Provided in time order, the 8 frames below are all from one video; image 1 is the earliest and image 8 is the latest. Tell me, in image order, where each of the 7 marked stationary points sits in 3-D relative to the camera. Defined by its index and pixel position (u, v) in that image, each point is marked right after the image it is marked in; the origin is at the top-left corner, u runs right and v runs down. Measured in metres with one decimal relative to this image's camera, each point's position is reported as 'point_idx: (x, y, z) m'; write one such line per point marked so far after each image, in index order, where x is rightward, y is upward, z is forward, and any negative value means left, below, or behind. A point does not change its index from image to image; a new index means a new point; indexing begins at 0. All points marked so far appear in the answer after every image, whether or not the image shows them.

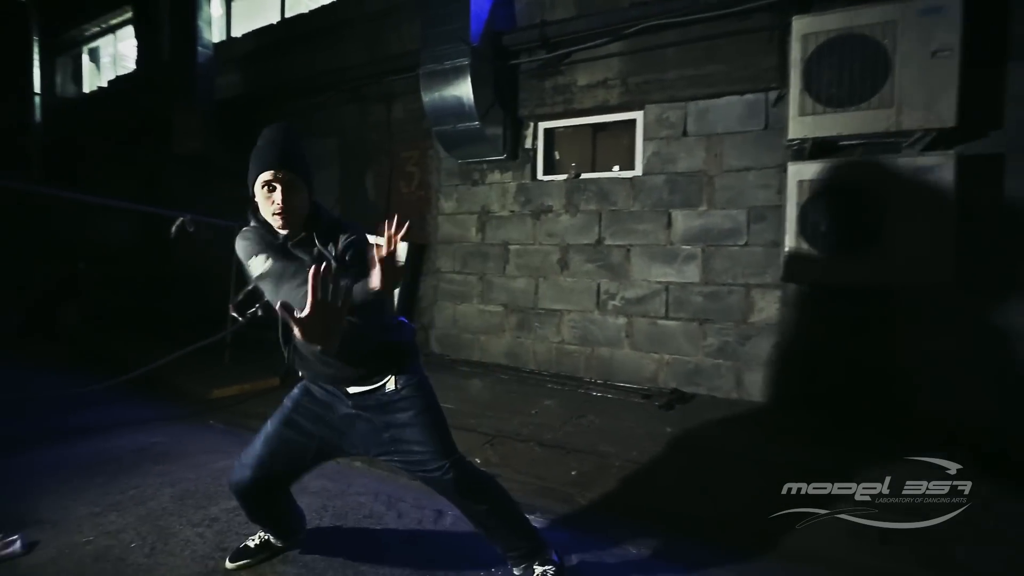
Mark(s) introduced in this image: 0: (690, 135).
0: (+1.8, +1.5, +4.8) m
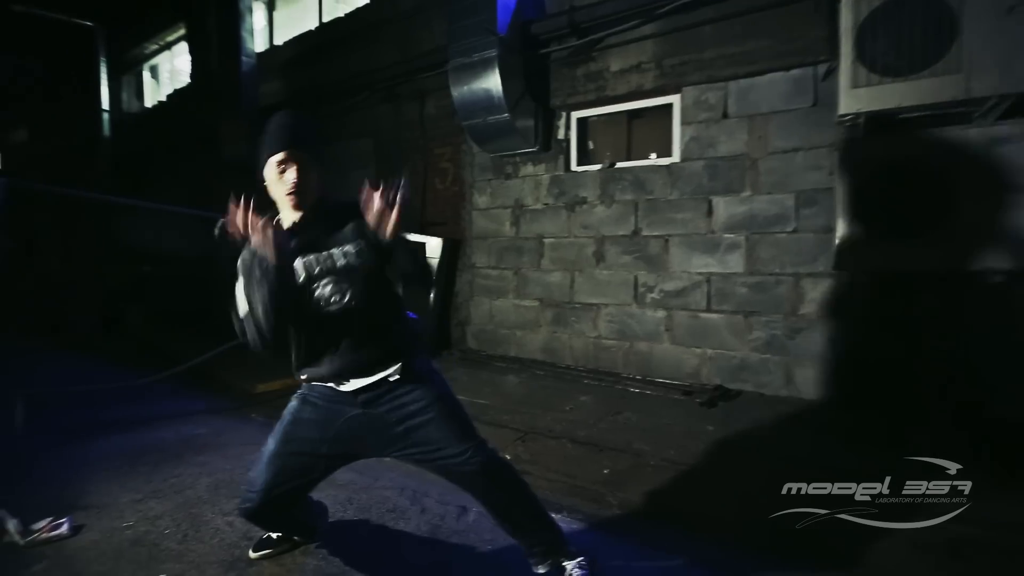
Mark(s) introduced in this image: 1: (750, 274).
0: (+2.1, +1.6, +4.5) m
1: (+2.2, +0.1, +4.5) m
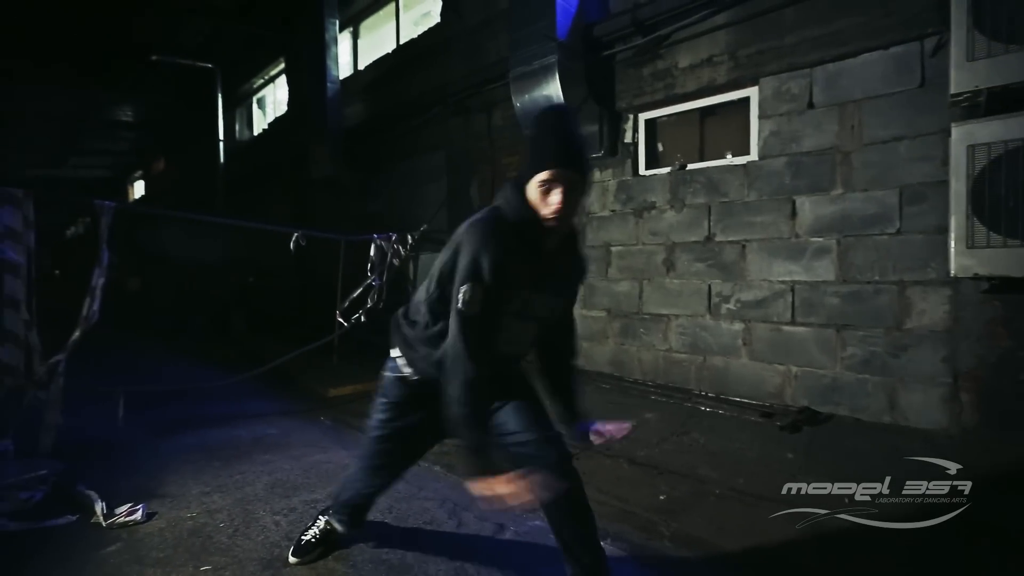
0: (+2.6, +1.5, +4.0) m
1: (+2.7, 0.0, +4.0) m
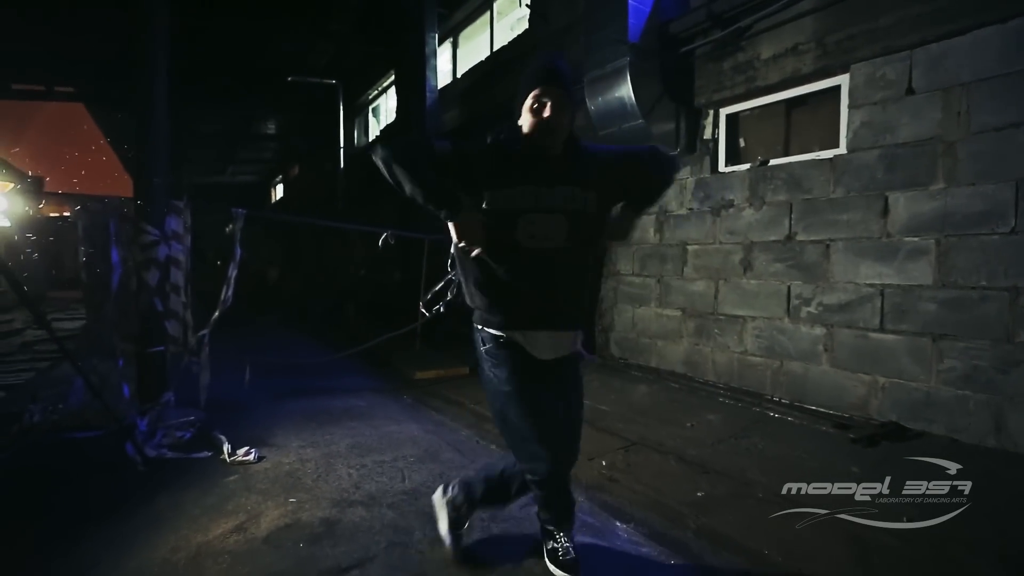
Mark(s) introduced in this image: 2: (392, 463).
0: (+3.1, +1.5, +3.7) m
1: (+3.2, 0.0, +3.6) m
2: (-0.8, -1.1, +3.1) m
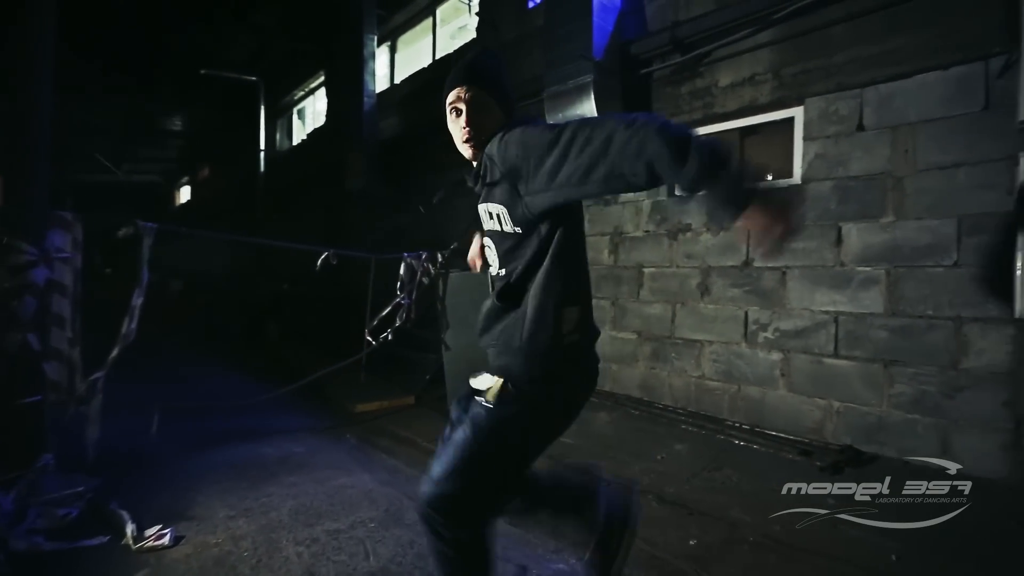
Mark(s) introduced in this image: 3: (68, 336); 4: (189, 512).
0: (+2.9, +1.3, +3.8) m
1: (+3.0, -0.2, +3.8) m
2: (-0.9, -1.3, +2.6) m
3: (-3.0, -0.3, +3.3) m
4: (-1.8, -1.3, +2.7) m
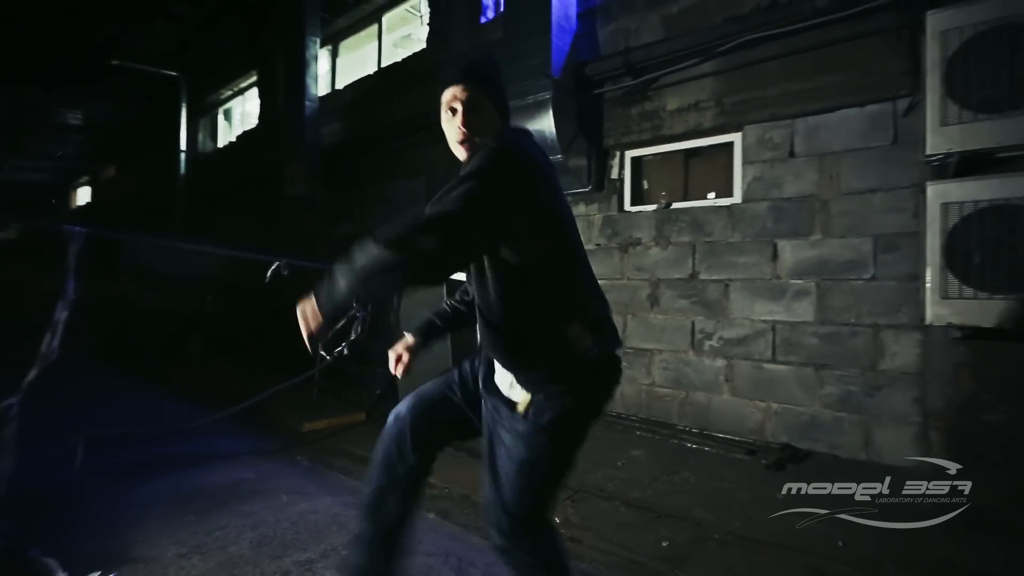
0: (+2.5, +1.2, +4.3) m
1: (+2.7, -0.3, +4.2) m
2: (-1.0, -1.4, +2.4) m
3: (-3.2, -0.4, +2.8) m
4: (-1.9, -1.3, +2.4) m
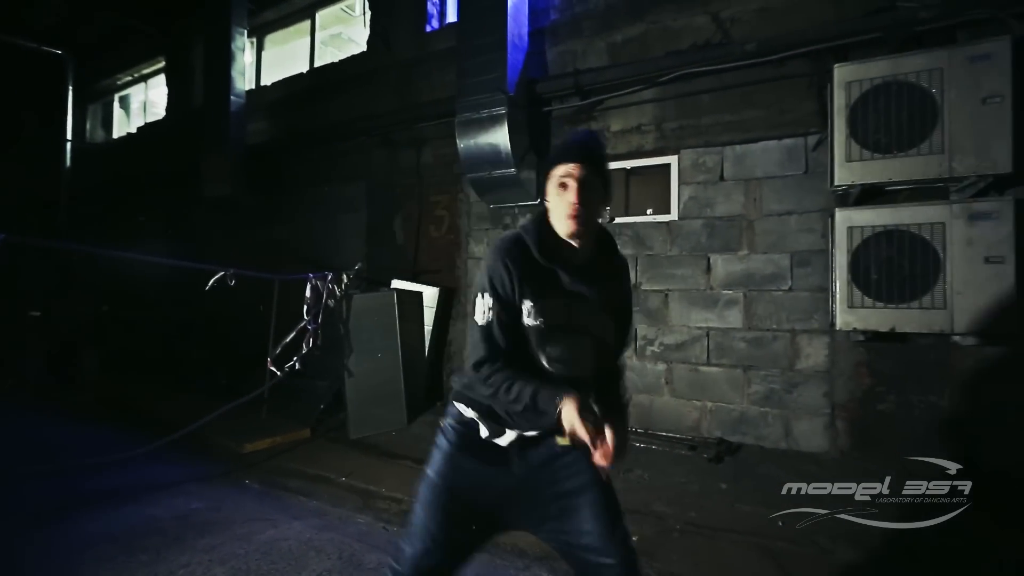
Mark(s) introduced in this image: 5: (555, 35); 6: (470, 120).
0: (+2.1, +1.1, +4.8) m
1: (+2.3, -0.4, +4.7) m
2: (-1.0, -1.5, +2.3) m
3: (-3.2, -0.5, +2.3) m
4: (-1.9, -1.4, +2.1) m
5: (+0.5, +2.9, +5.5) m
6: (-0.5, +1.8, +5.2) m
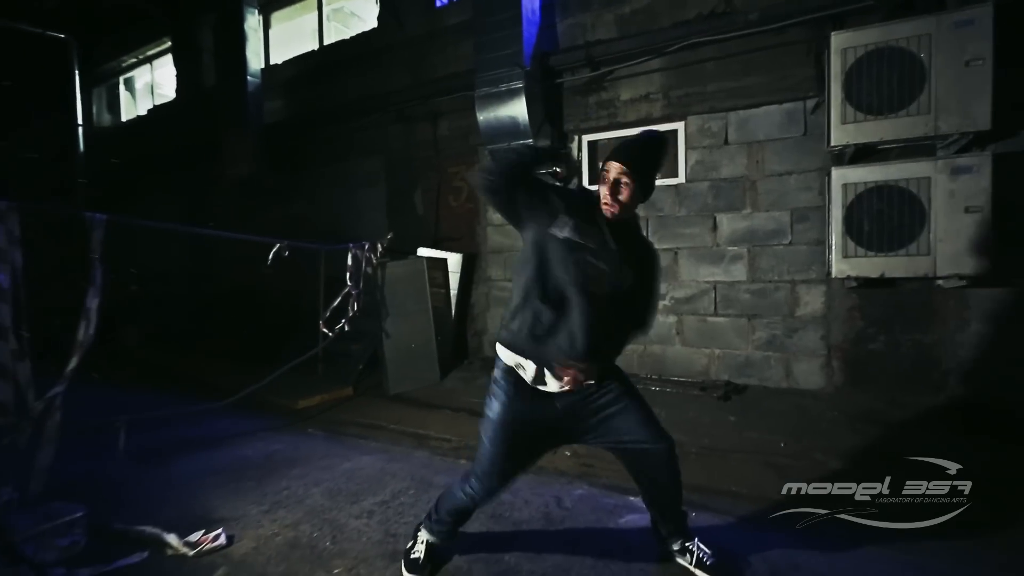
0: (+2.3, +1.5, +5.1) m
1: (+2.5, +0.1, +5.1) m
2: (-0.7, -1.2, +2.8) m
3: (-2.9, -0.3, +2.7) m
4: (-1.6, -1.2, +2.6) m
5: (+0.6, +3.3, +5.7) m
6: (-0.3, +2.2, +5.5) m
